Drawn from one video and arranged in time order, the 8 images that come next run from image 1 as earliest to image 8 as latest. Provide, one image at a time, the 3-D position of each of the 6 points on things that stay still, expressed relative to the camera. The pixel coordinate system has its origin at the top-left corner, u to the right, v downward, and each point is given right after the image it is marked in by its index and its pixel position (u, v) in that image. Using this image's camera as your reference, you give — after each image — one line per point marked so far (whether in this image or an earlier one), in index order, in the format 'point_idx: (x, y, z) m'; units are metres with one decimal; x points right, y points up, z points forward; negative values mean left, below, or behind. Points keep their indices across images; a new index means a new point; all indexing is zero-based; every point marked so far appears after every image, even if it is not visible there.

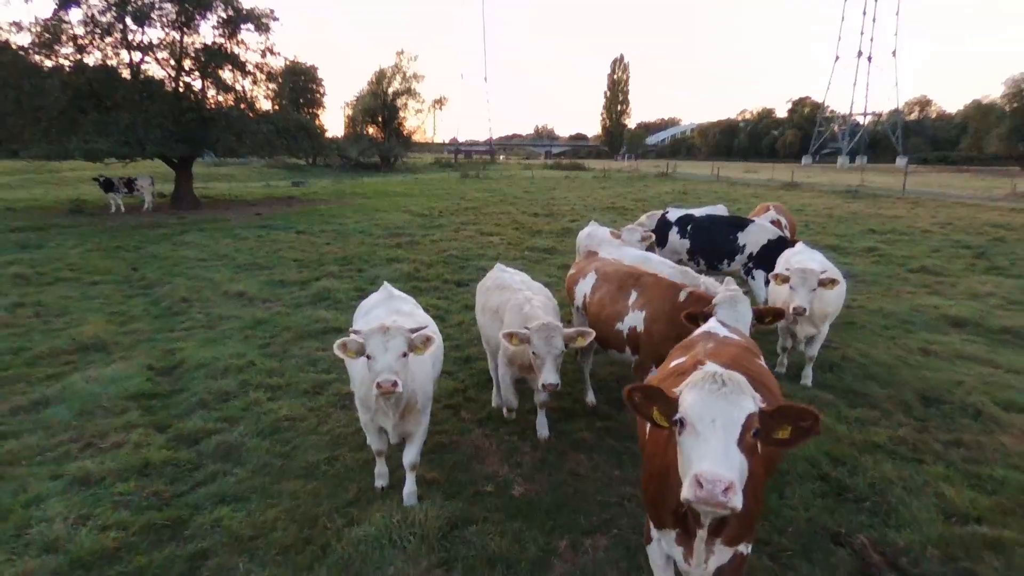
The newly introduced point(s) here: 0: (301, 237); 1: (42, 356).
0: (-5.6, +1.4, +16.0) m
1: (-5.3, -0.8, +6.8) m
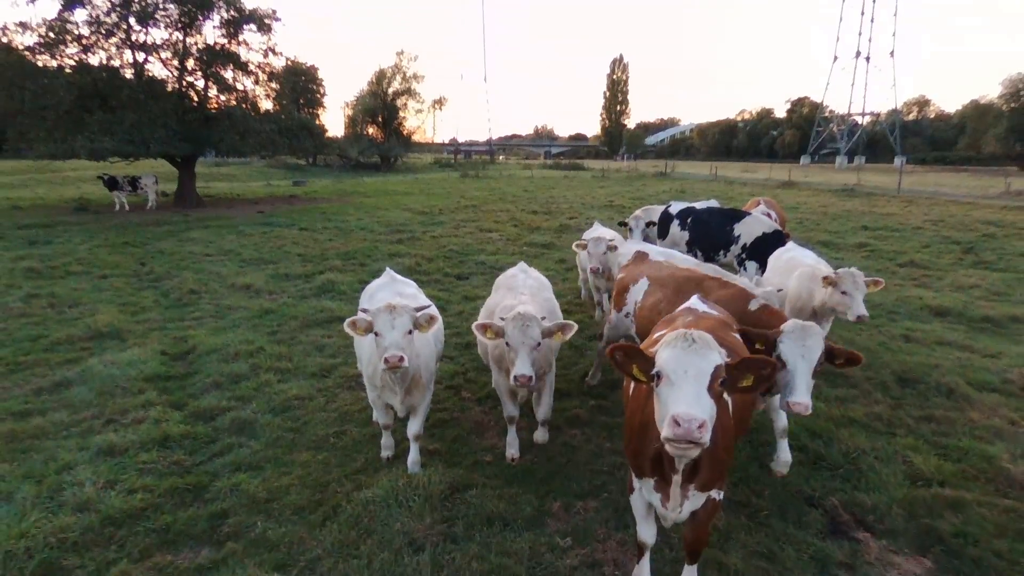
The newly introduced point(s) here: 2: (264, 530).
0: (-5.6, +1.5, +16.3) m
1: (-5.3, -0.6, +7.1) m
2: (-1.5, -1.4, +3.6) m
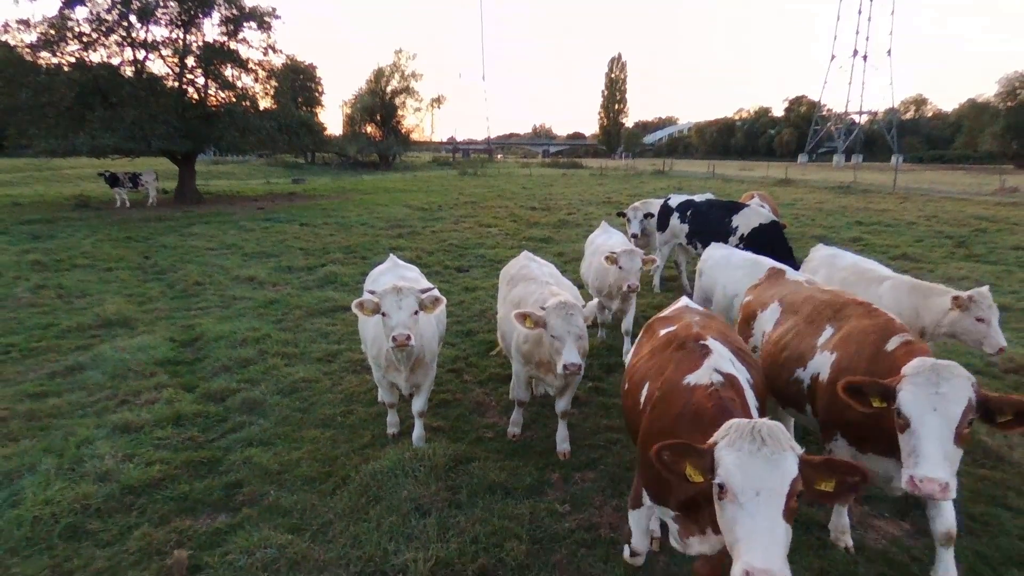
0: (-5.6, +1.6, +16.5) m
1: (-5.3, -0.5, +7.2) m
2: (-1.5, -1.3, +3.8) m
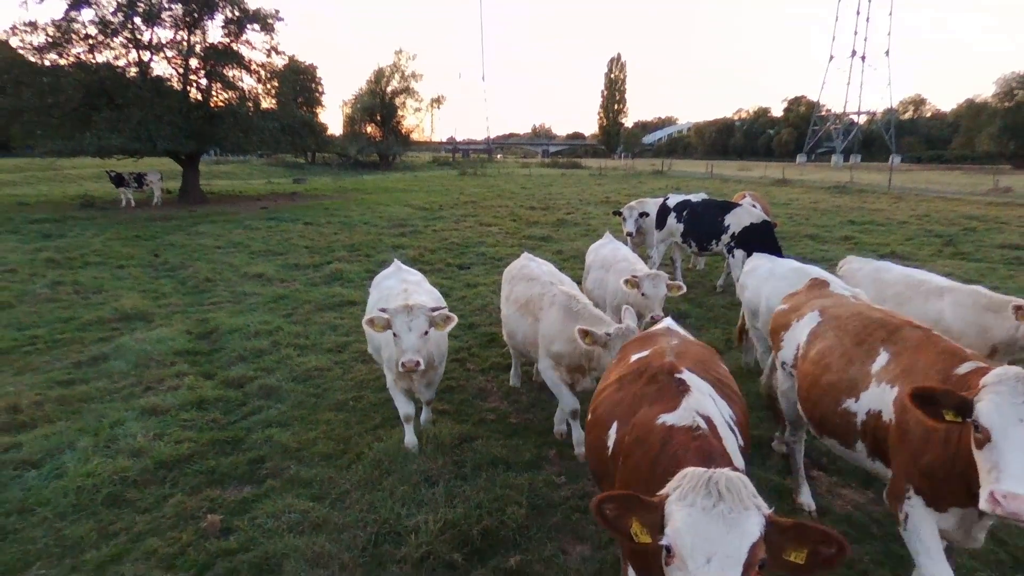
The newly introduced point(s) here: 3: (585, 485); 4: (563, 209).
0: (-5.6, +1.7, +16.8) m
1: (-5.3, -0.4, +7.6) m
2: (-1.5, -1.3, +4.1) m
3: (+0.5, -1.3, +4.0) m
4: (+1.7, +2.6, +19.7) m
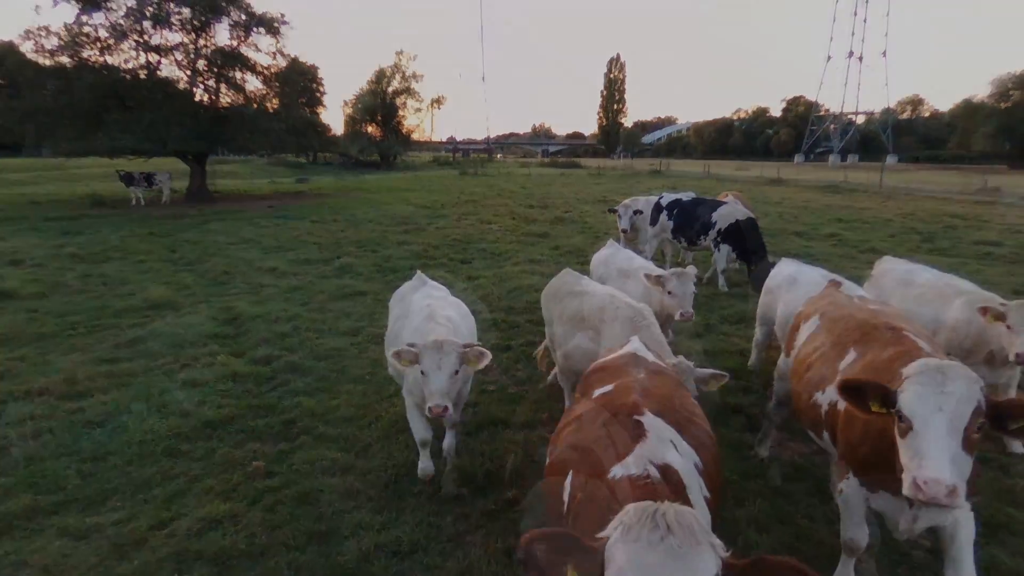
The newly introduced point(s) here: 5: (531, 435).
0: (-5.7, +1.8, +17.5) m
1: (-5.3, -0.3, +8.2) m
2: (-1.5, -1.1, +4.8) m
3: (+0.5, -1.2, +4.7) m
4: (+1.7, +2.7, +20.4) m
5: (+0.1, -1.1, +4.7) m
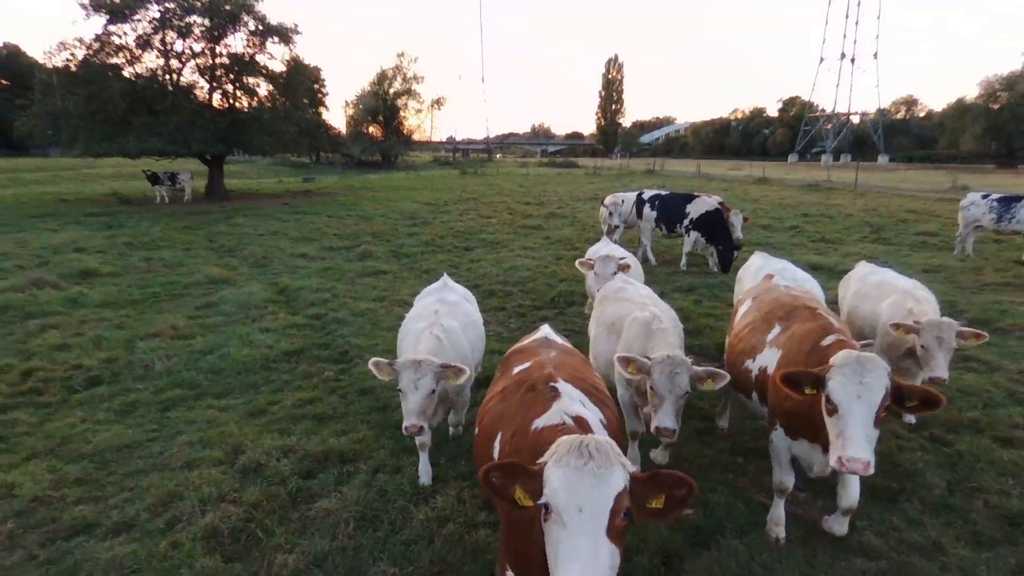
0: (-5.7, +2.2, +19.3) m
1: (-5.4, +0.1, +10.1) m
2: (-1.6, -0.8, +6.7) m
3: (+0.4, -0.8, +6.5) m
4: (+1.6, +3.1, +22.3) m
5: (+0.1, -0.8, +6.6) m
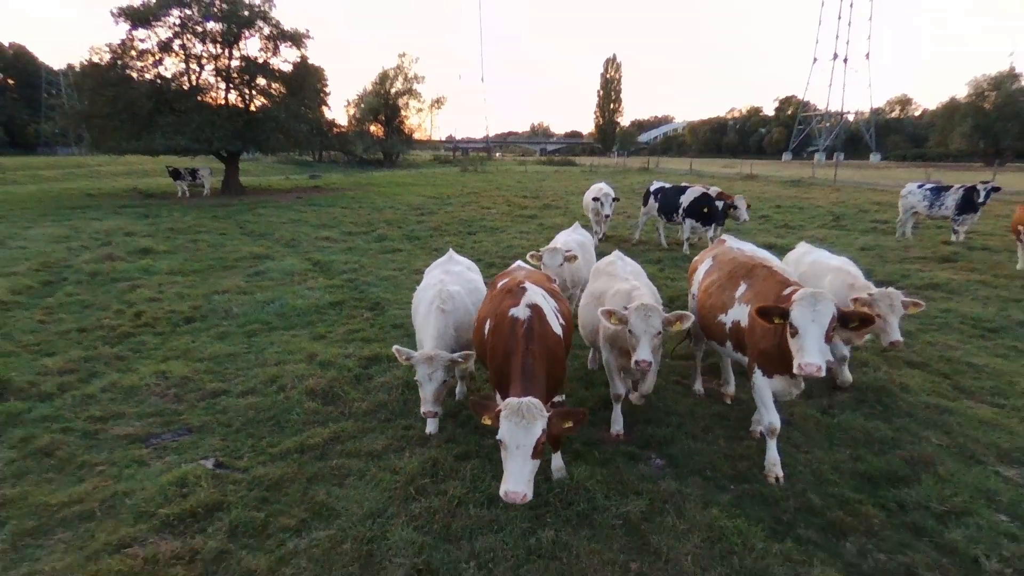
0: (-5.8, +2.7, +21.2) m
1: (-5.4, +0.6, +12.0) m
2: (-1.6, -0.3, +8.5) m
3: (+0.3, -0.3, +8.4) m
4: (+1.5, +3.6, +24.1) m
5: (0.0, -0.3, +8.4) m
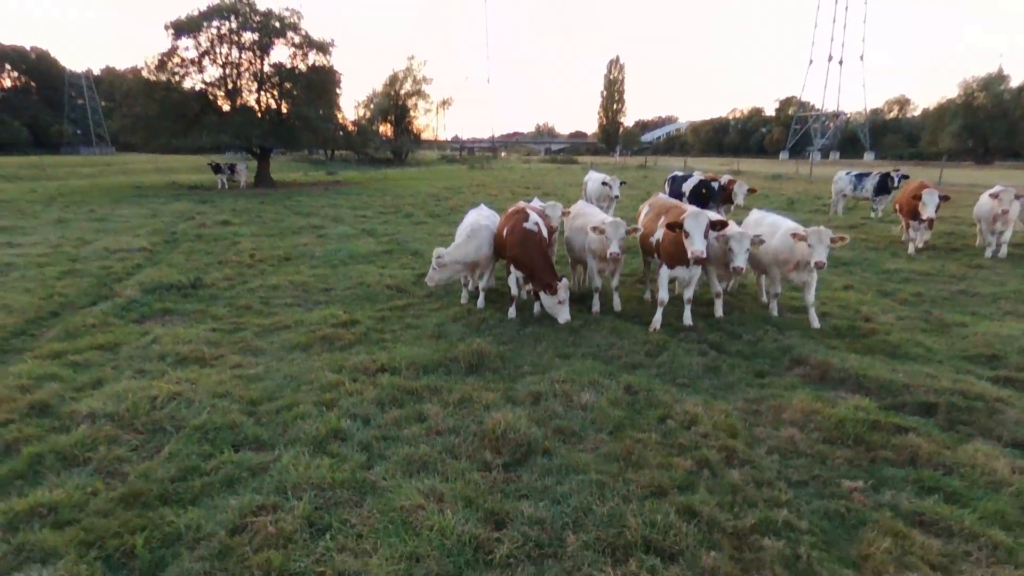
0: (-5.7, +3.6, +24.5) m
1: (-5.4, +1.5, +15.3) m
2: (-1.6, +0.7, +11.8) m
3: (+0.4, +0.6, +11.7) m
4: (+1.7, +4.5, +27.4) m
5: (0.0, +0.7, +11.7) m
